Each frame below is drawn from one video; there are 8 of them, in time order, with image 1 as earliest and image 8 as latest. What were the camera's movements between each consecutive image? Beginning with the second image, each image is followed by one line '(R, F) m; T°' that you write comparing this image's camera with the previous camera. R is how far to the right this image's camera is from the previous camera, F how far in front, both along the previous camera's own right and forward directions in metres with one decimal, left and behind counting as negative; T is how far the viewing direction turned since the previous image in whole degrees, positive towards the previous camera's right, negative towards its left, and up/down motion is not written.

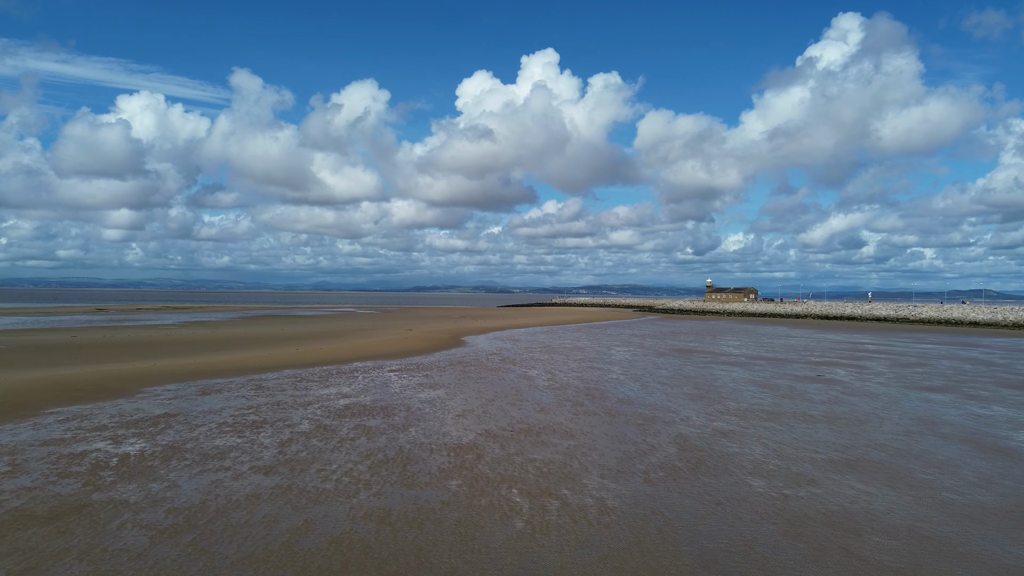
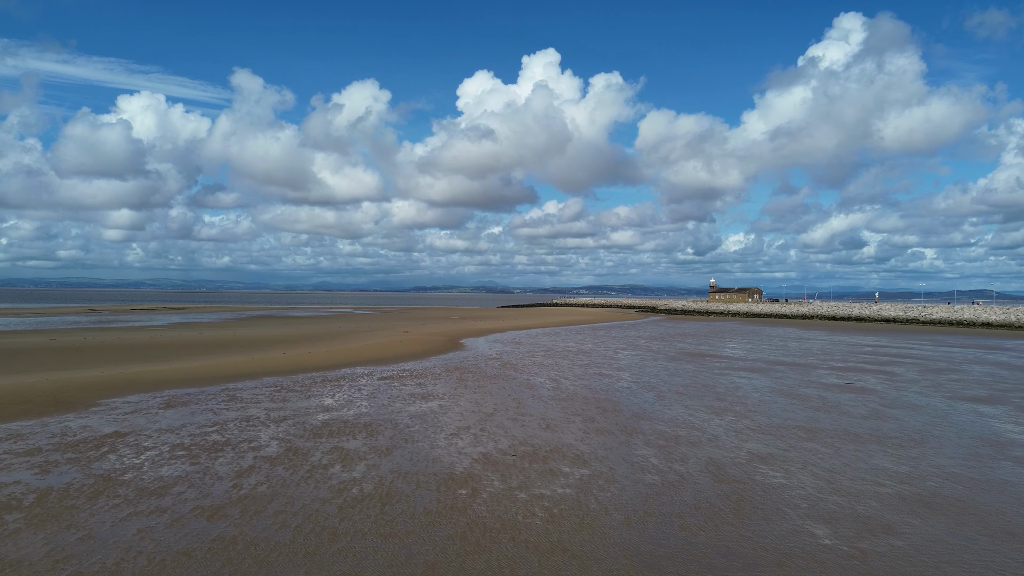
(0.0, +1.5) m; 0°
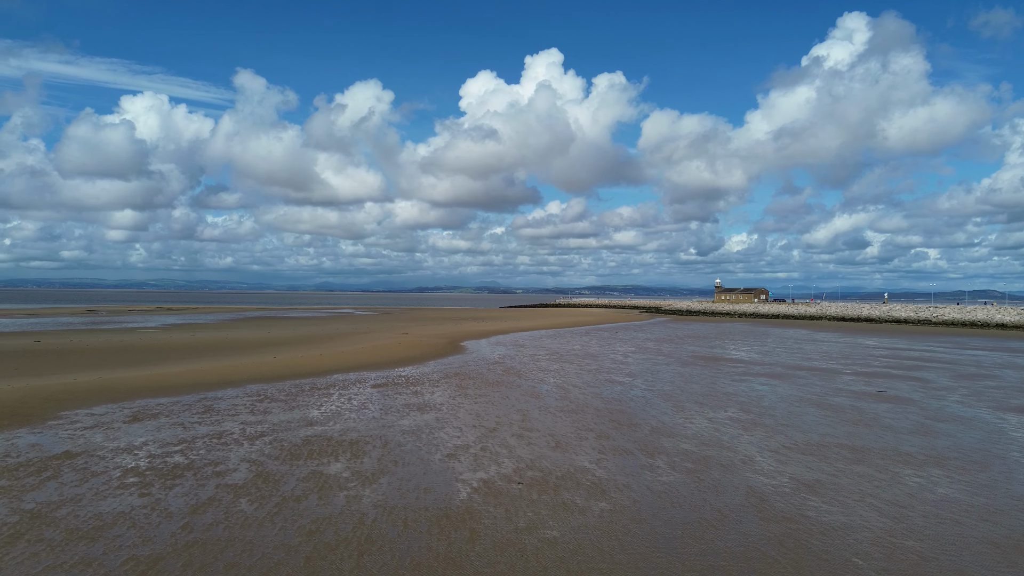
(0.0, +1.2) m; 0°
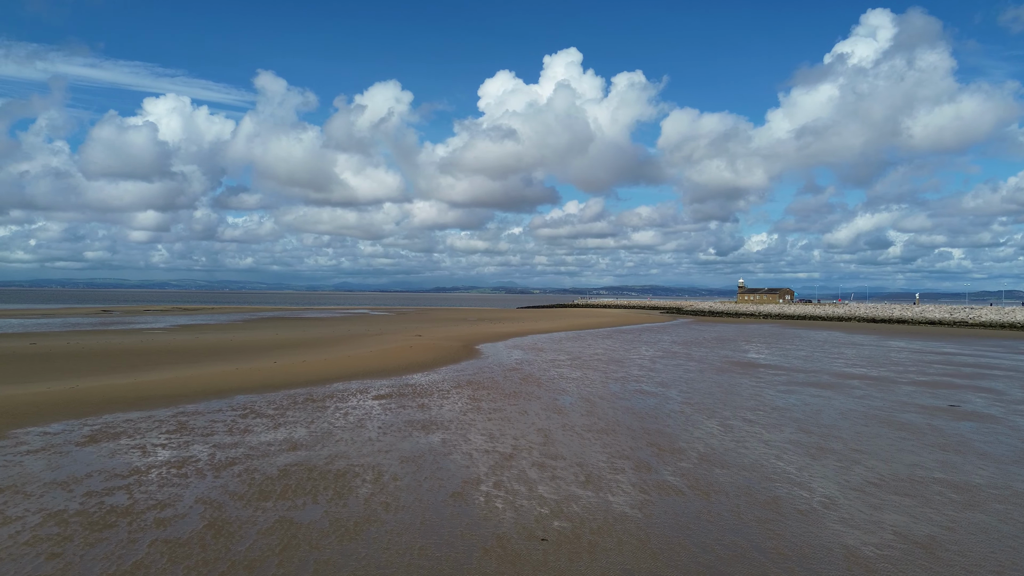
(0.0, +1.7) m; -2°
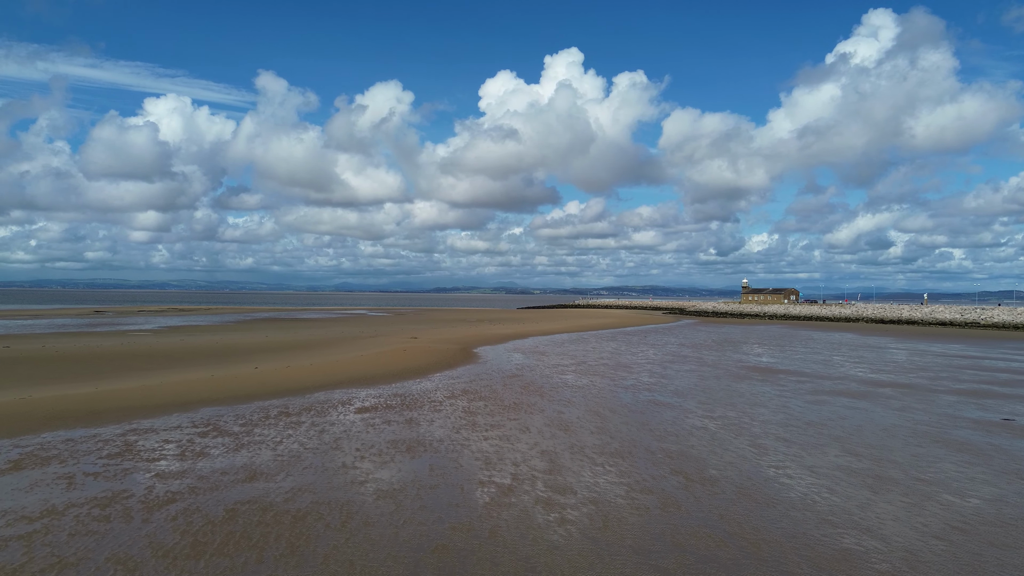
(0.0, +1.5) m; 0°
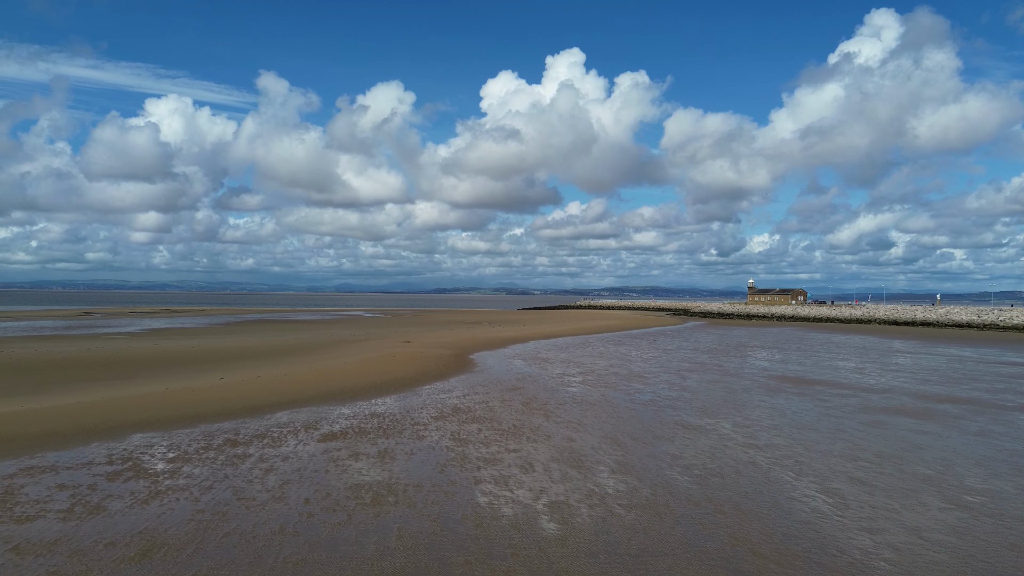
(0.0, +2.2) m; 0°
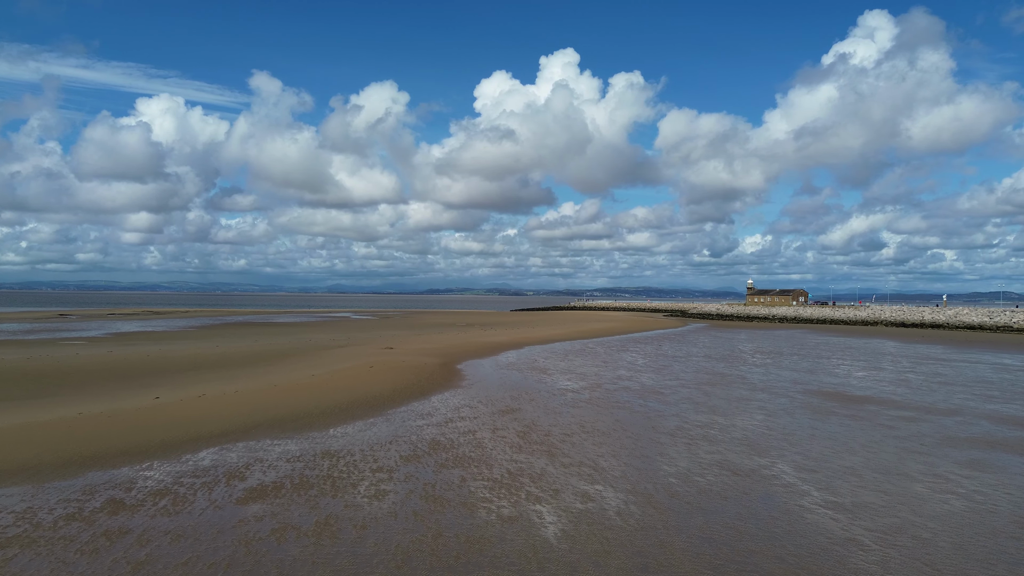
(0.0, +2.7) m; +1°
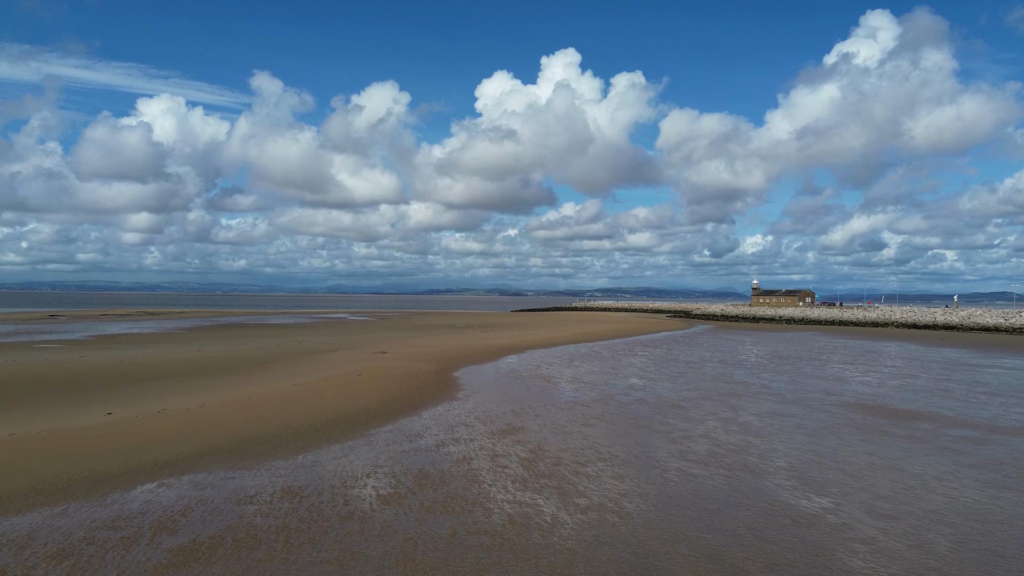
(0.0, +1.7) m; 0°
